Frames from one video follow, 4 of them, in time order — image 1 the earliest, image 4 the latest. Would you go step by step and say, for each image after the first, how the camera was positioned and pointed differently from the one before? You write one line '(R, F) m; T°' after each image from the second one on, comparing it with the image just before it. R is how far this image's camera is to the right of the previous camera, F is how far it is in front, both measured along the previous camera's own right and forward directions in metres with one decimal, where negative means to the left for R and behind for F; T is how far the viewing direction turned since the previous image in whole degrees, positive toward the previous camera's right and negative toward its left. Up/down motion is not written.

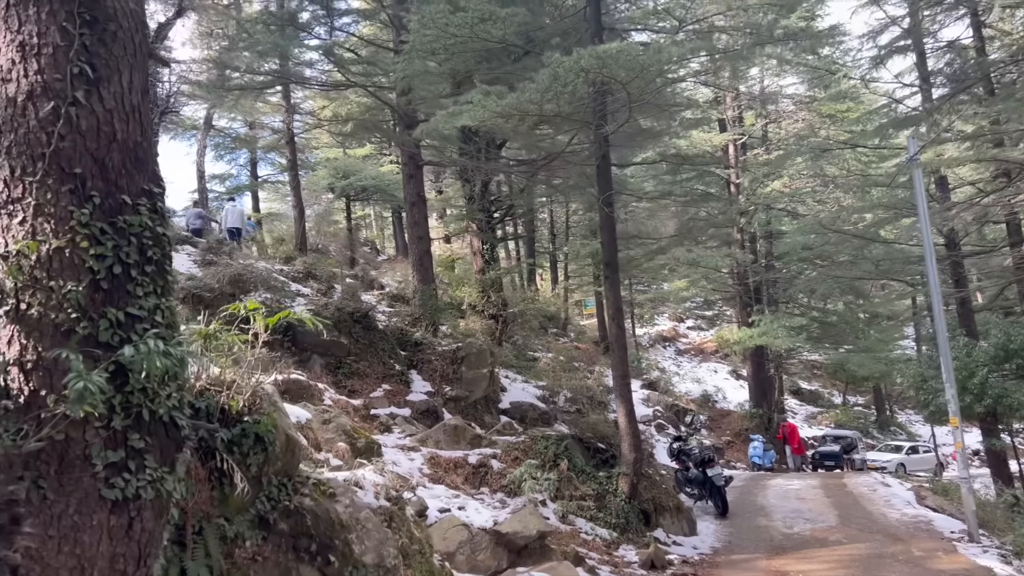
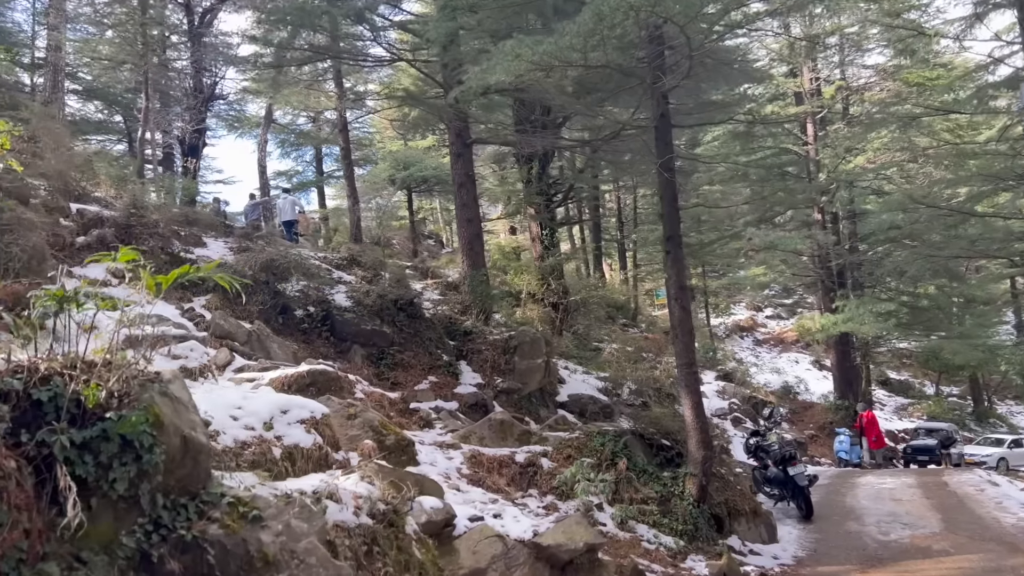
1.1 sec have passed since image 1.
(+0.2, +0.9) m; -5°
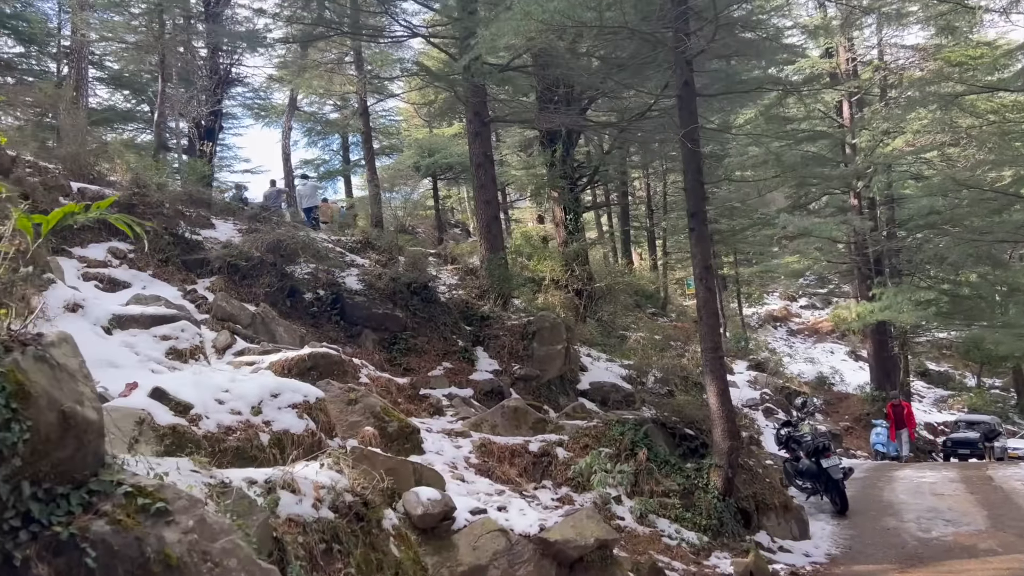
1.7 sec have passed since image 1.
(+0.2, +0.4) m; -2°
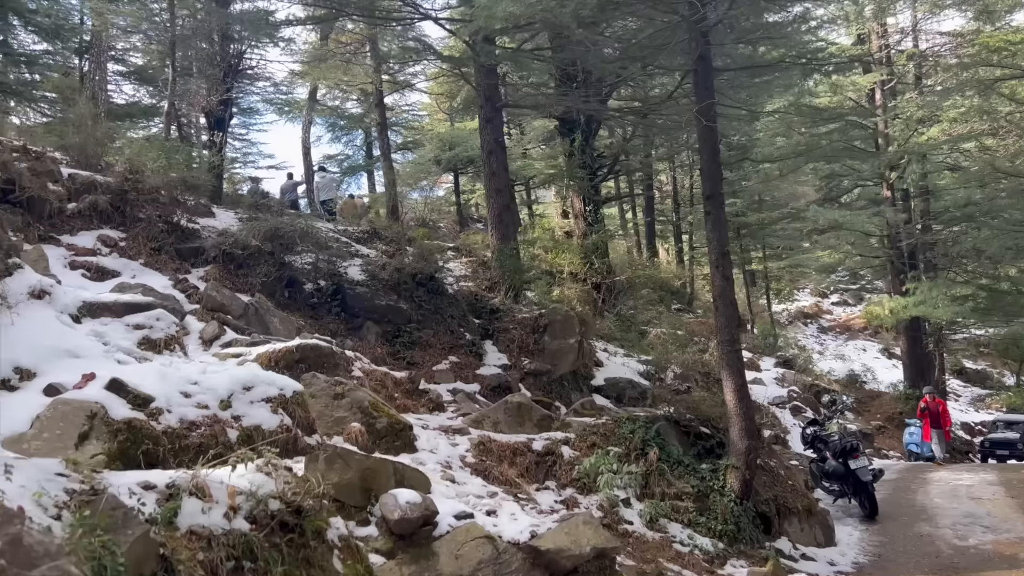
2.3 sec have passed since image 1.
(+0.2, +0.4) m; -2°
